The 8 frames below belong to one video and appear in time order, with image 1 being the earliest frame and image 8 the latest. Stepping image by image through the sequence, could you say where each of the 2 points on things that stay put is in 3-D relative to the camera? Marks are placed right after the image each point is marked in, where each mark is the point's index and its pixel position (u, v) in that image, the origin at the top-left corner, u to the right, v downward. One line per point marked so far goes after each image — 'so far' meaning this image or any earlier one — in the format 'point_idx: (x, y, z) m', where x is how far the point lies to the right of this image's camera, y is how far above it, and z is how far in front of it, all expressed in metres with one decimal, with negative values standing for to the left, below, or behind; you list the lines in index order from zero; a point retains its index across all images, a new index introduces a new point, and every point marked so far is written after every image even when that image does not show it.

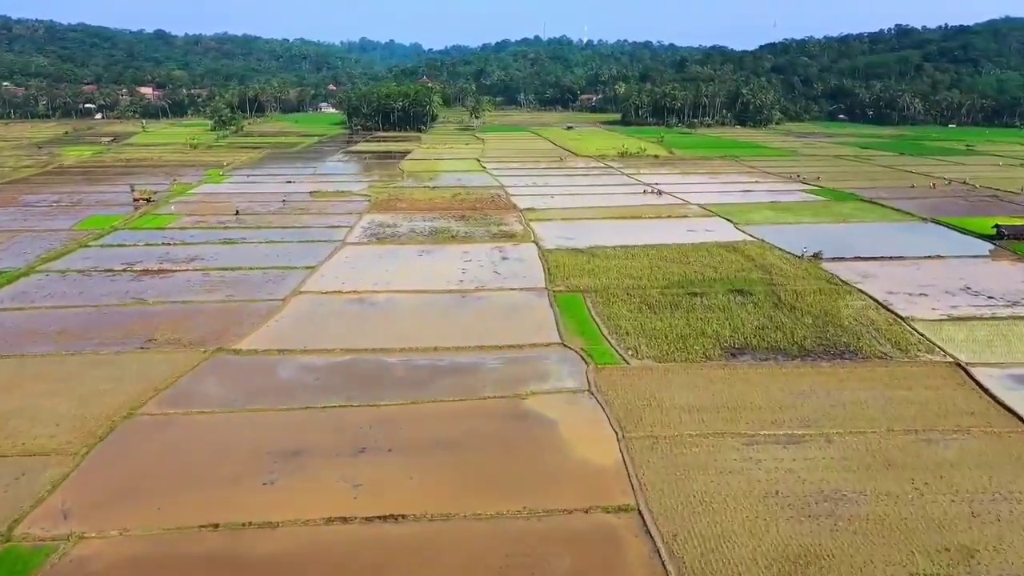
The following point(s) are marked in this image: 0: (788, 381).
0: (+5.6, -1.9, +16.0) m
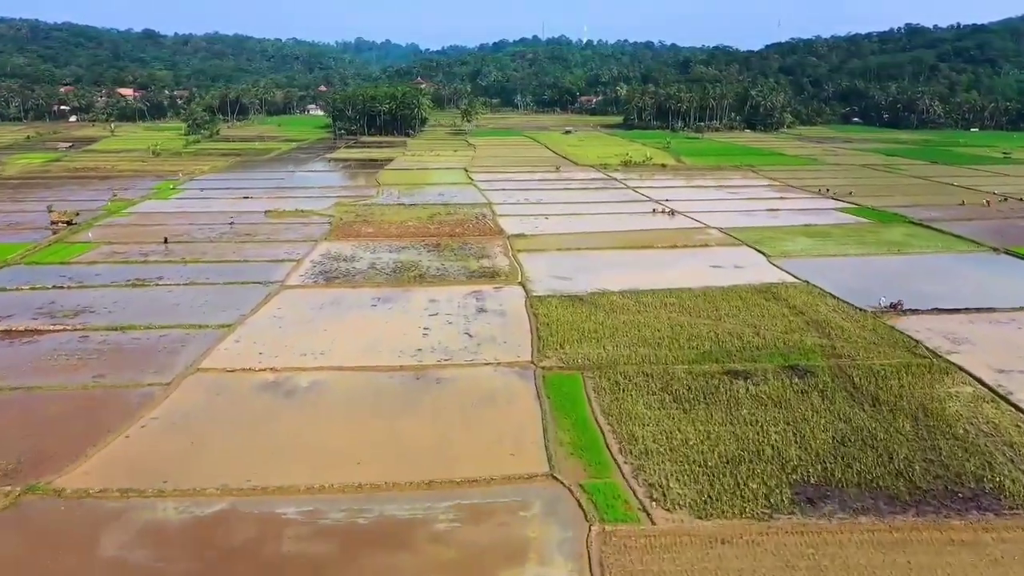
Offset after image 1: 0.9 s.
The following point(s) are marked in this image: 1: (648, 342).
0: (+5.1, -3.6, +10.0) m
1: (+3.2, -1.3, +18.3) m
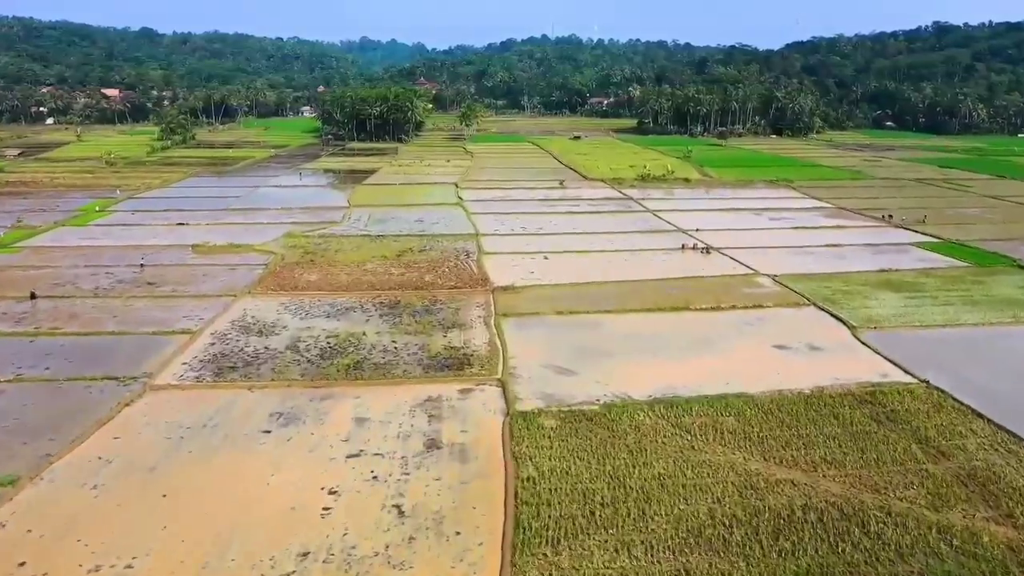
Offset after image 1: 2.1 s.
0: (+4.4, -5.7, +2.2) m
1: (+2.6, -3.4, +10.5) m
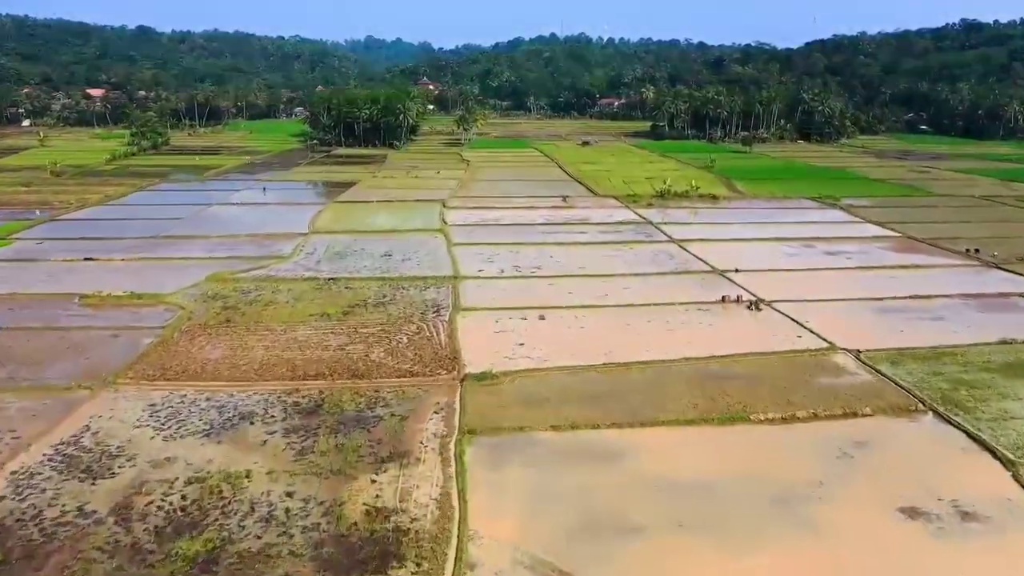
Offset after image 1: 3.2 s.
0: (+3.7, -7.5, -4.9) m
1: (+2.0, -5.2, +3.5) m
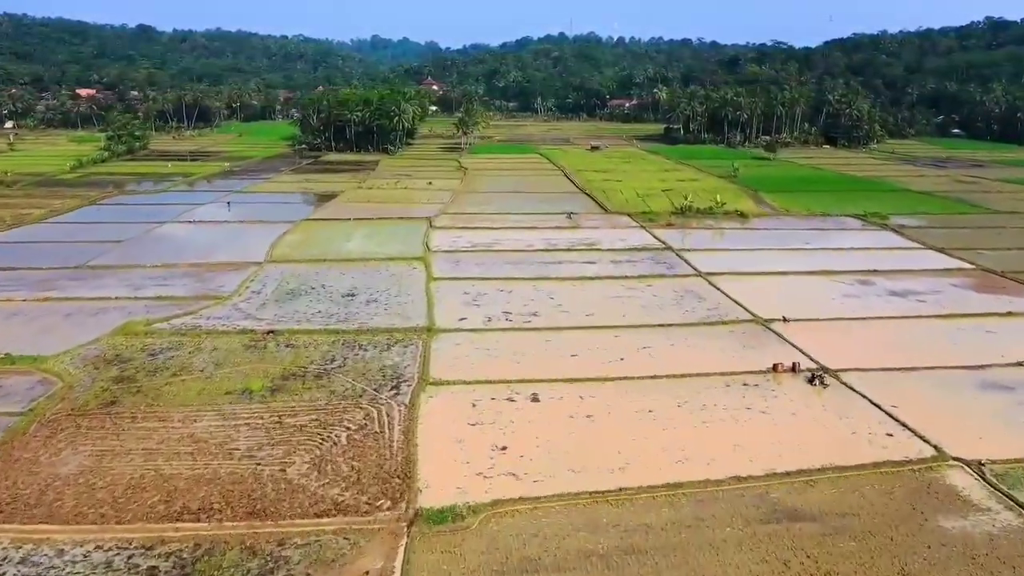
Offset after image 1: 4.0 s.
0: (+3.0, -8.9, -10.2) m
1: (+1.4, -6.6, -1.8) m
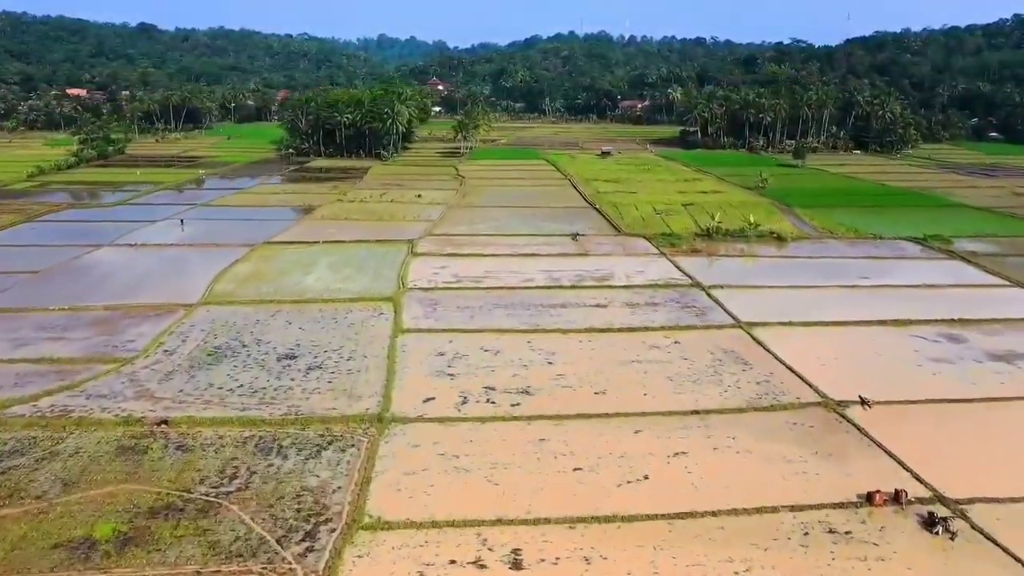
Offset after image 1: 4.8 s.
0: (+2.3, -10.3, -15.5) m
1: (+0.8, -8.0, -7.1) m
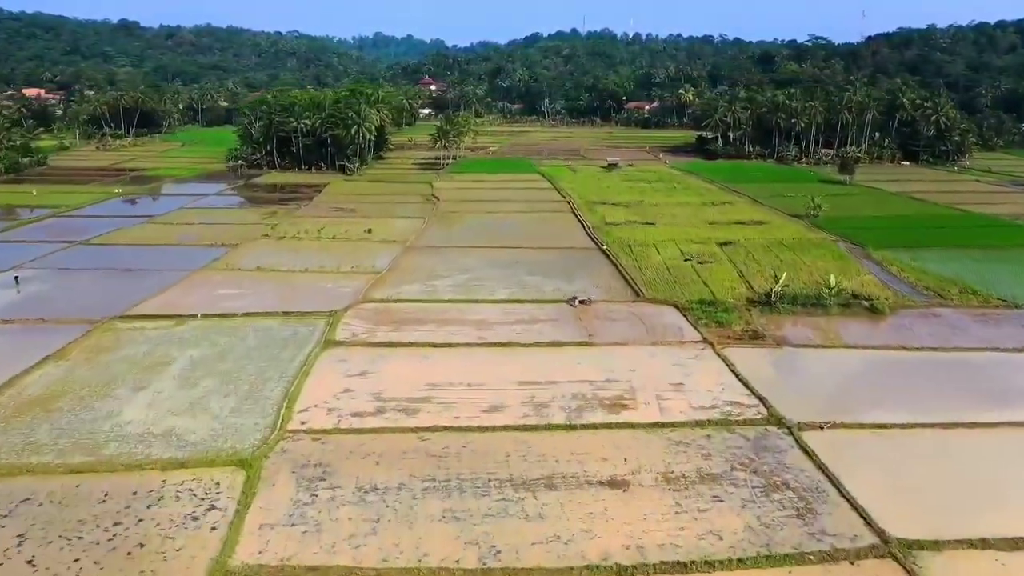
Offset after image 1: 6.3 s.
0: (+1.3, -12.9, -25.3) m
1: (-0.1, -10.6, -16.9) m
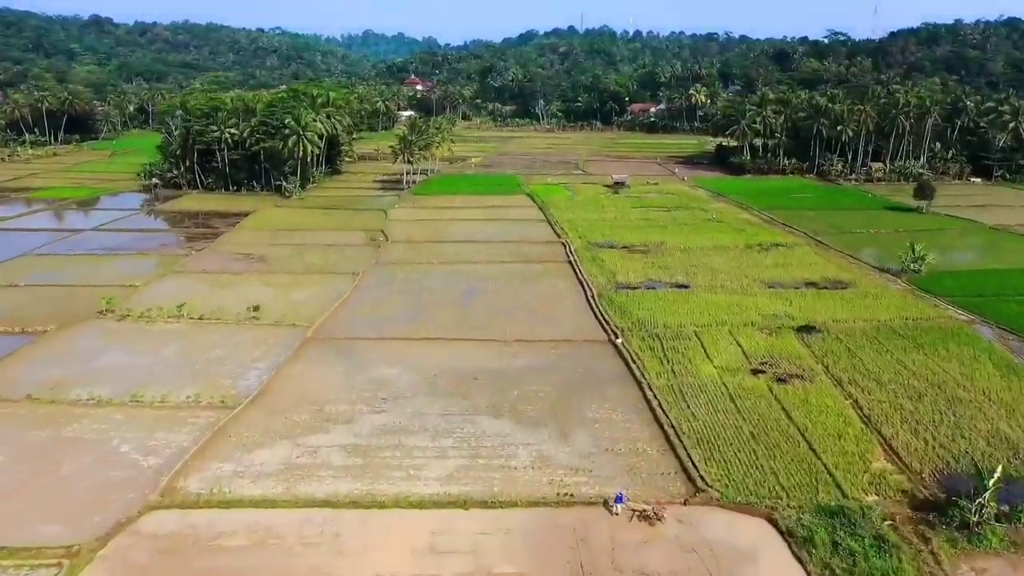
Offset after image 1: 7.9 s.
0: (+0.5, -15.7, -36.1) m
1: (-0.9, -13.4, -27.7) m
